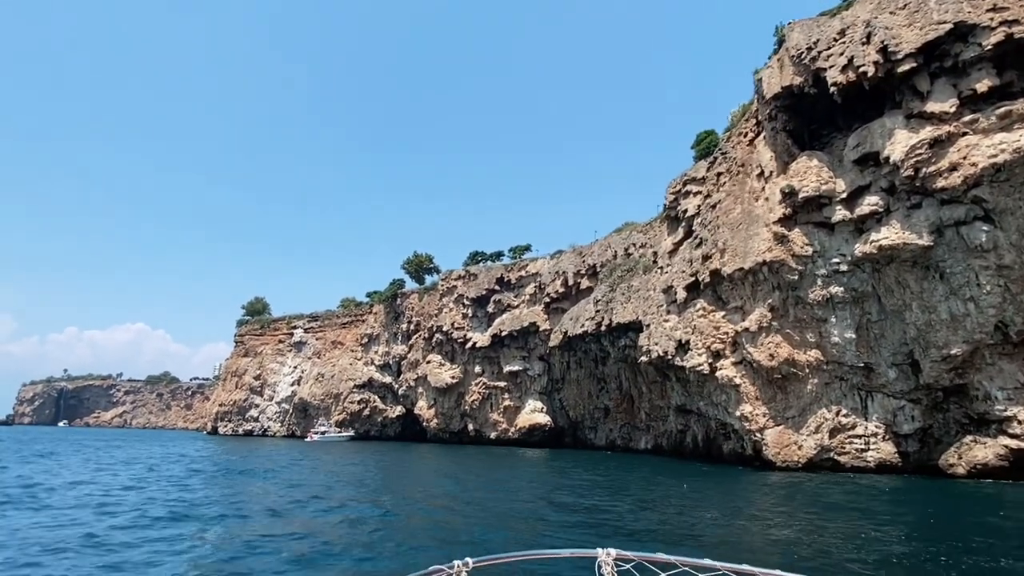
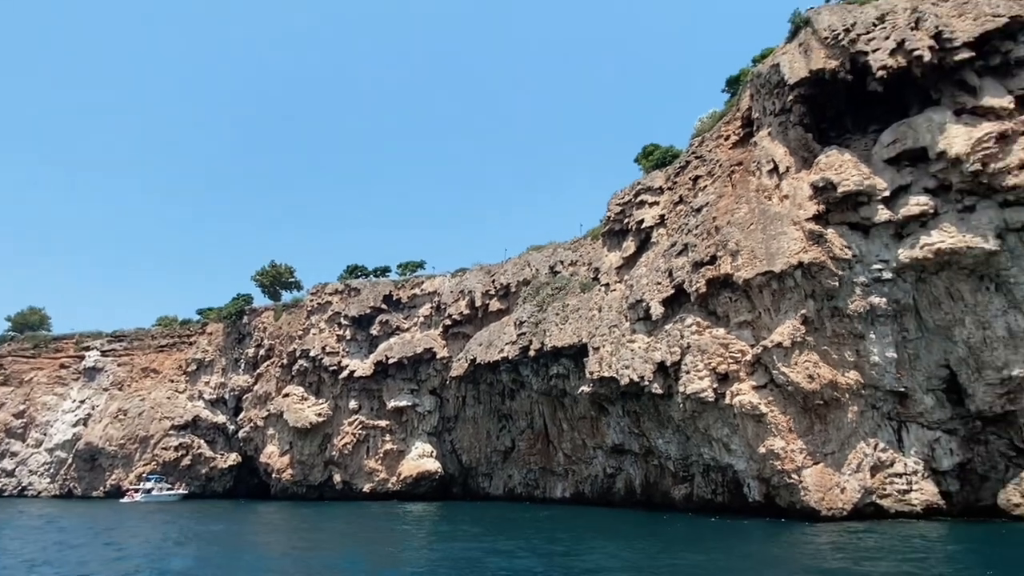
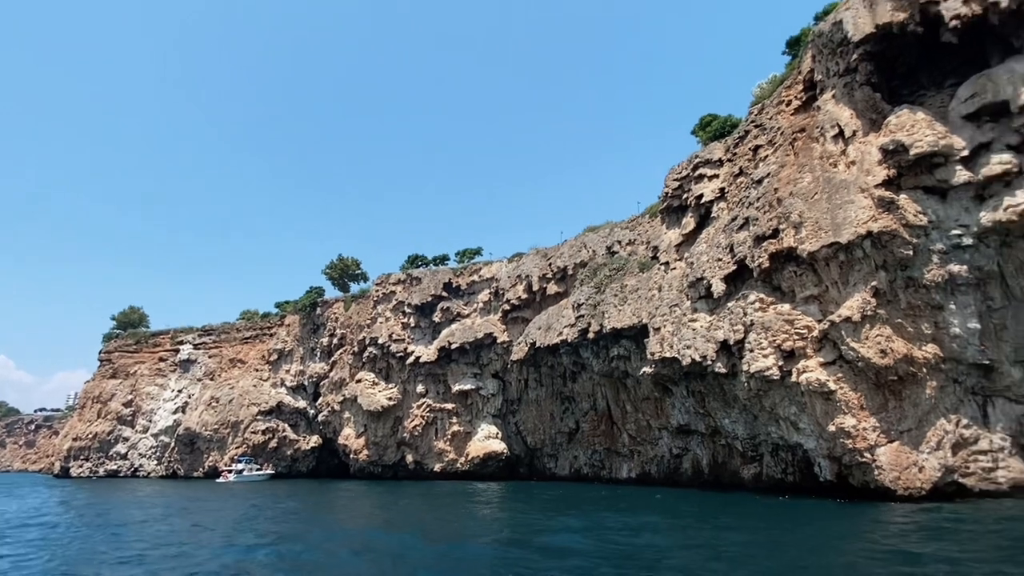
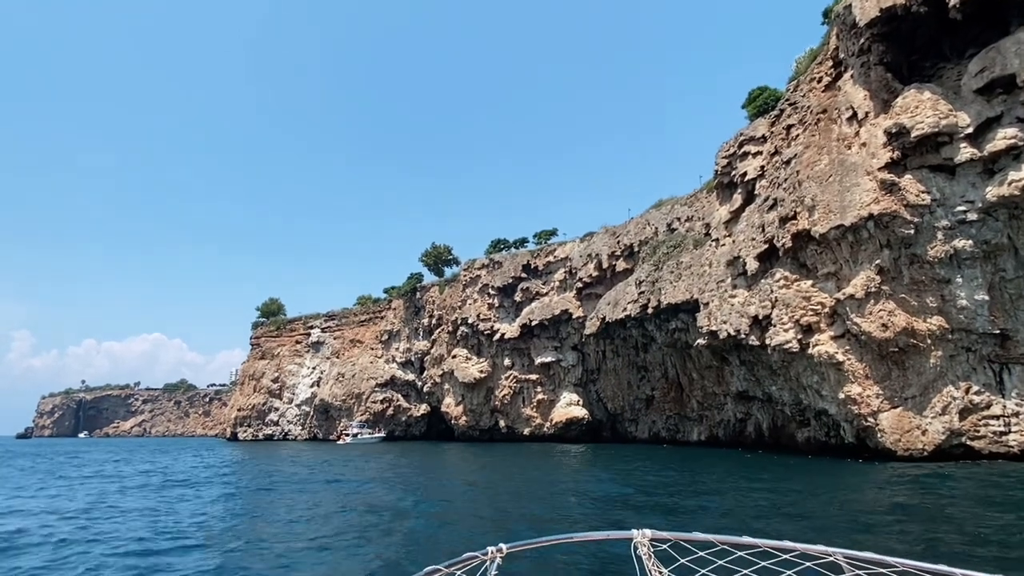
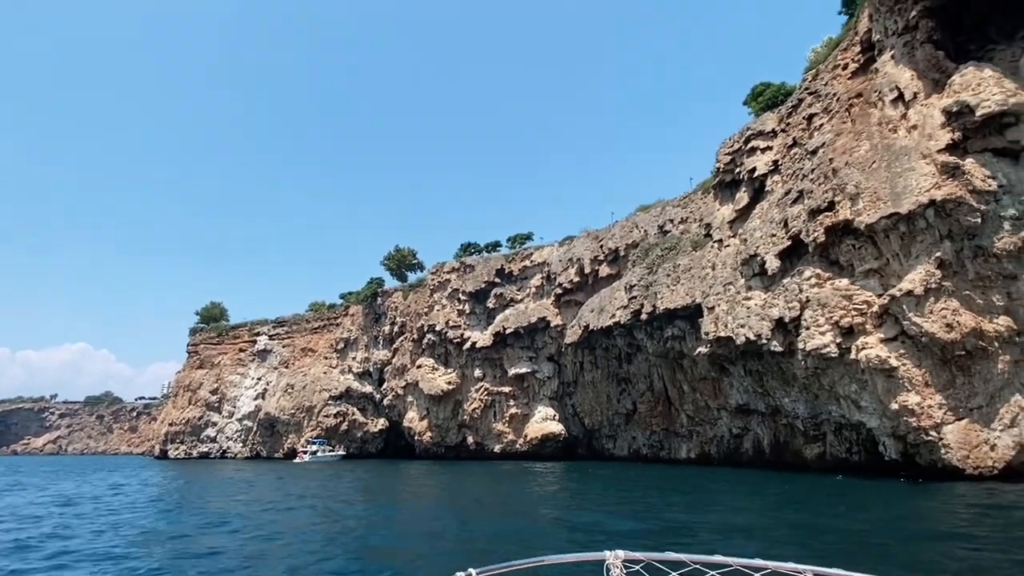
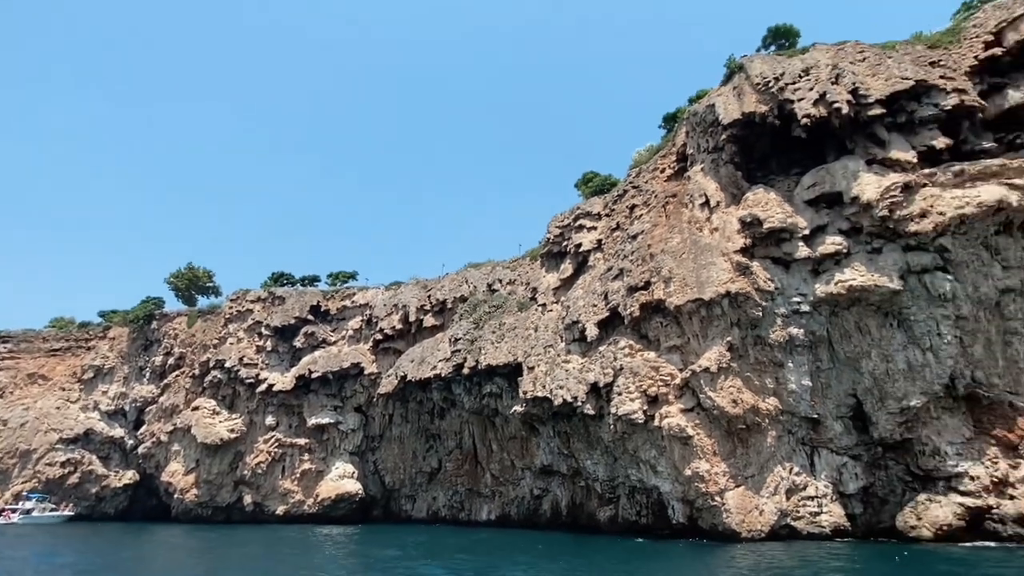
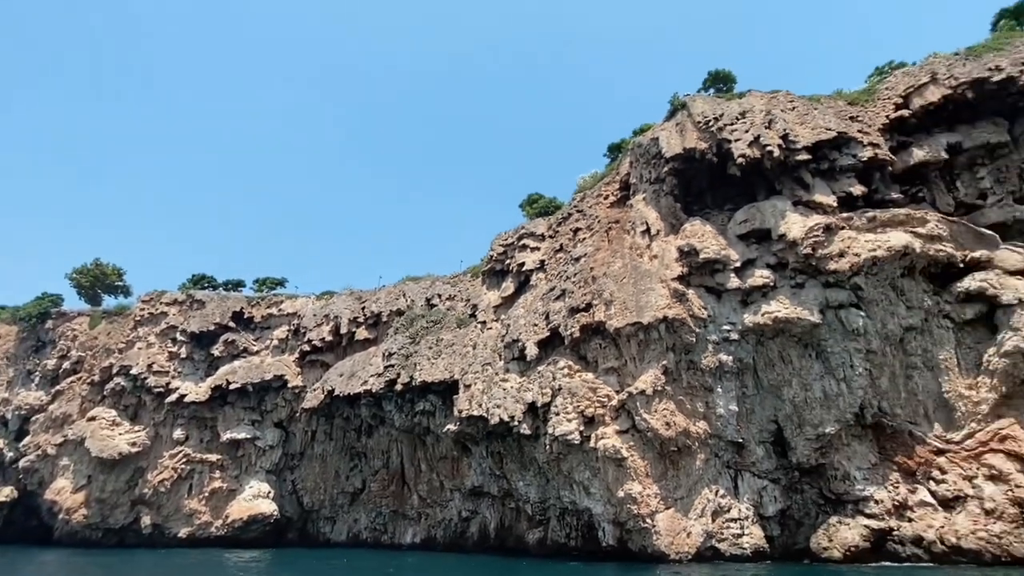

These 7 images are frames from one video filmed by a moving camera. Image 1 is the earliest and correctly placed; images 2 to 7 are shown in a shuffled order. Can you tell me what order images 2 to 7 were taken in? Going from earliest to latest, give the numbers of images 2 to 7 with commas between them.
4, 5, 3, 2, 6, 7
